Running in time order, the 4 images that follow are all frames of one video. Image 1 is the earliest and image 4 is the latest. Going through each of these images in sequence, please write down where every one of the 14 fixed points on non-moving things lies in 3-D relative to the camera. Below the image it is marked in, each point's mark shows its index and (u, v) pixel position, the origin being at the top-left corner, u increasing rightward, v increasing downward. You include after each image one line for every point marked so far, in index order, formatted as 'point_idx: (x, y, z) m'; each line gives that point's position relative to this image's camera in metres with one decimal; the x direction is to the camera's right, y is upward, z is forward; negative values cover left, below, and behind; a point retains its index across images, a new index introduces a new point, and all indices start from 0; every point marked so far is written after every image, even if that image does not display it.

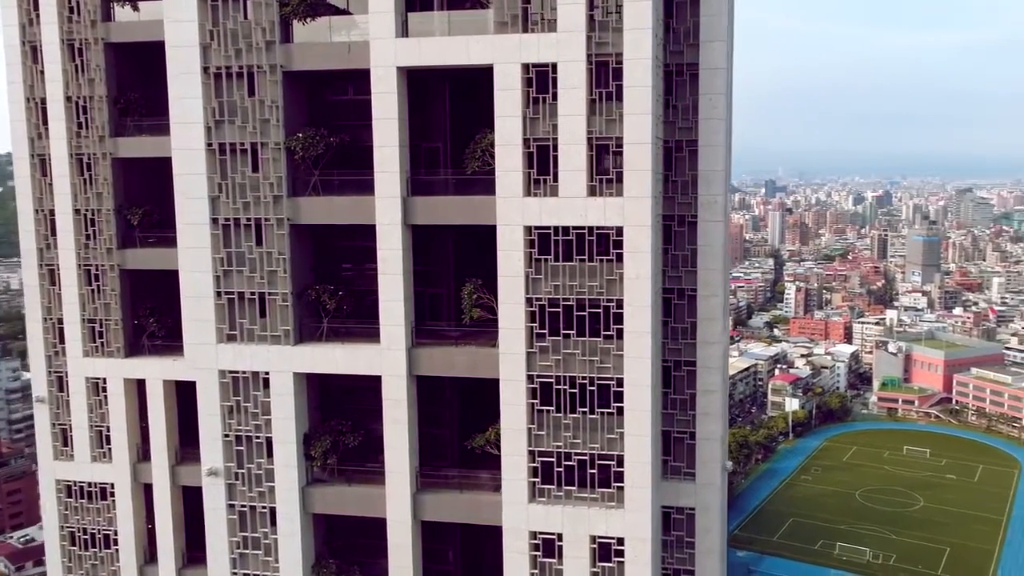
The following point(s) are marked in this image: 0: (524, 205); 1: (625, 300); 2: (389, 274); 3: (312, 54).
0: (+0.2, +1.2, +10.1) m
1: (+1.6, -0.2, +10.0) m
2: (-1.8, +0.2, +10.6) m
3: (-3.0, +3.5, +10.8) m
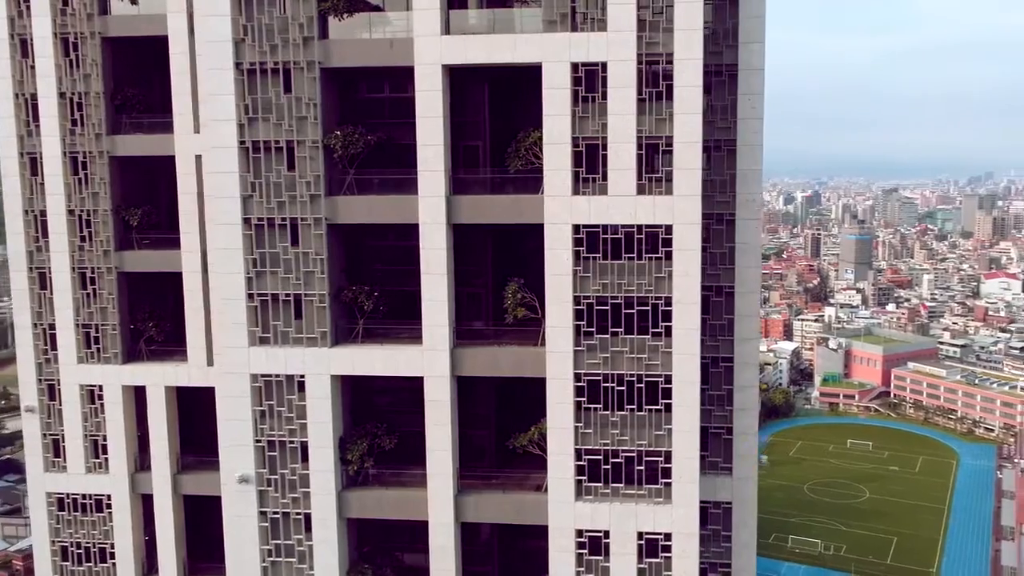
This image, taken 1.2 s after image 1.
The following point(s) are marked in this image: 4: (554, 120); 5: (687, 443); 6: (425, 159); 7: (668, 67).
0: (+0.9, +1.2, +10.1) m
1: (+2.3, -0.1, +10.1) m
2: (-1.2, +0.2, +10.5) m
3: (-2.4, +3.5, +10.6) m
4: (+0.6, +2.3, +10.0) m
5: (+2.5, -2.2, +10.4) m
6: (-1.2, +1.9, +10.4) m
7: (+2.1, +3.0, +9.9) m
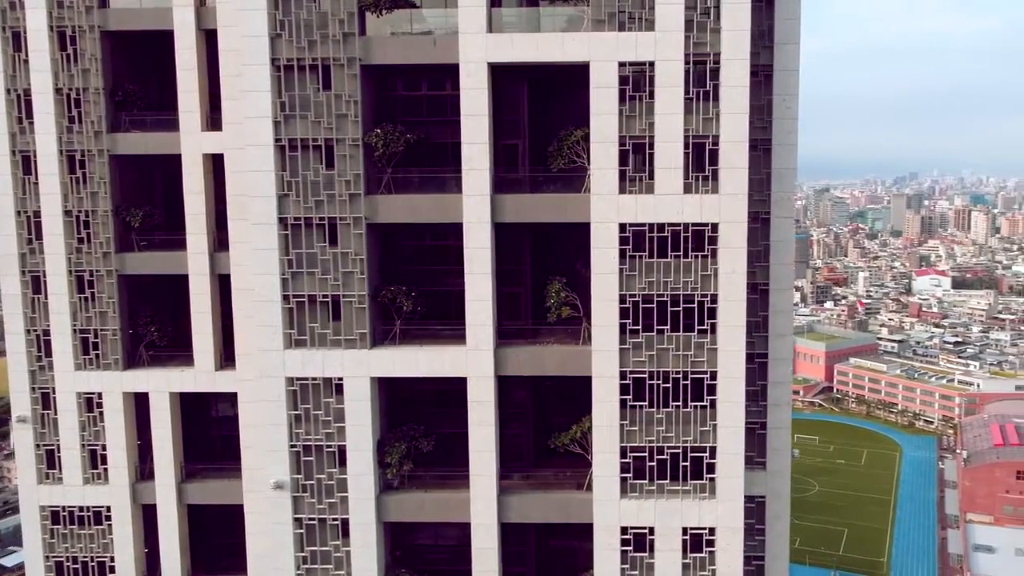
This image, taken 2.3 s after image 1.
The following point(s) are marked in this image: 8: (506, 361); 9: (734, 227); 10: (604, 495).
0: (+1.5, +1.2, +10.2) m
1: (+3.0, -0.1, +10.3) m
2: (-0.5, +0.2, +10.4) m
3: (-1.8, +3.5, +10.5) m
4: (+1.2, +2.4, +10.1) m
5: (+3.2, -2.2, +10.5) m
6: (-0.6, +1.9, +10.3) m
7: (+2.8, +3.1, +10.0) m
8: (-0.1, -1.1, +10.7) m
9: (+3.1, +0.9, +10.1) m
10: (+1.3, -3.1, +10.7) m
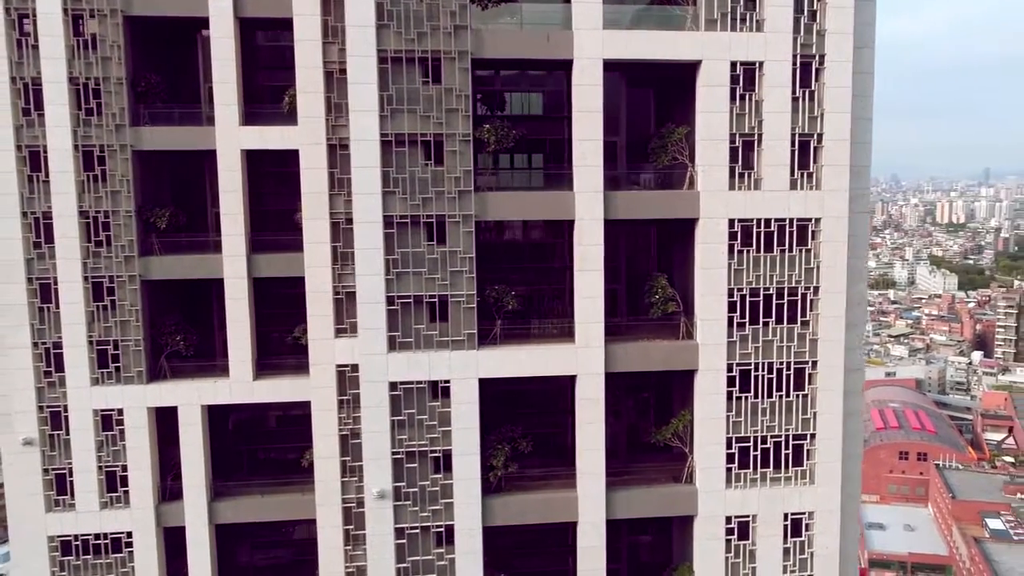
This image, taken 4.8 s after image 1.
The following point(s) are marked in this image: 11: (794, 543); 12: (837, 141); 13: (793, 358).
0: (+3.2, +1.3, +10.4) m
1: (+4.6, 0.0, +10.7) m
2: (+1.1, +0.3, +10.4) m
3: (-0.2, +3.5, +10.3) m
4: (+2.9, +2.4, +10.3) m
5: (+4.9, -2.1, +11.0) m
6: (+1.0, +1.9, +10.3) m
7: (+4.4, +3.2, +10.4) m
8: (+1.5, -1.0, +10.8) m
9: (+4.8, +1.0, +10.6) m
10: (+3.0, -3.0, +10.9) m
11: (+4.4, -3.9, +11.2) m
12: (+4.7, +2.1, +10.5) m
13: (+4.2, -1.0, +10.9) m
